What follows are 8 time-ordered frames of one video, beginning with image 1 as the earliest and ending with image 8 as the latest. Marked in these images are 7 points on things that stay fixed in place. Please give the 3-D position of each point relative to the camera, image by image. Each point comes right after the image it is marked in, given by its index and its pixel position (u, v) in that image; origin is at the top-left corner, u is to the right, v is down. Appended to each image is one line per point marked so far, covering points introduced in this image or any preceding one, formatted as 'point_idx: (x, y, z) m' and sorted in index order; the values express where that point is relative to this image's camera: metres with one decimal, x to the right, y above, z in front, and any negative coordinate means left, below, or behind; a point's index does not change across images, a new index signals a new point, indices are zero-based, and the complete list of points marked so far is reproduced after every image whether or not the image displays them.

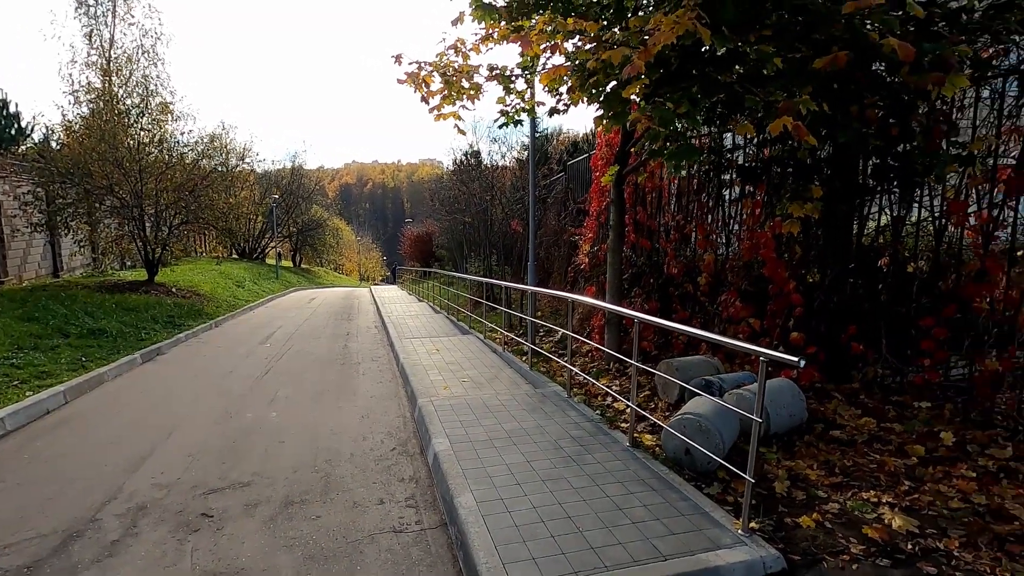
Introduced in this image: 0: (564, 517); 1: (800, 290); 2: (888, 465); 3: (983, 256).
0: (+0.3, -1.2, +2.9) m
1: (+2.4, 0.0, +4.6) m
2: (+2.3, -1.1, +3.4) m
3: (+3.3, +0.2, +3.8) m
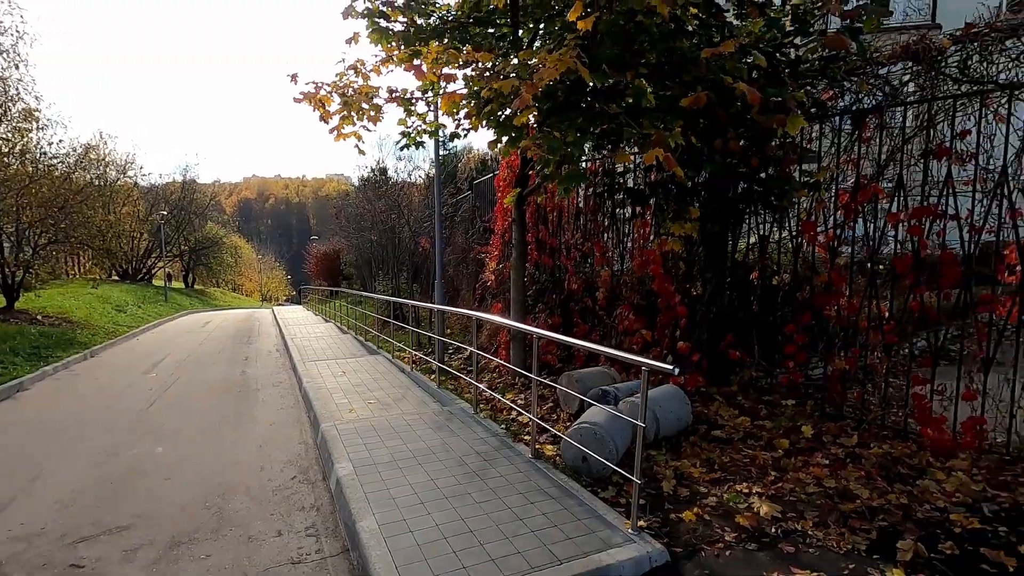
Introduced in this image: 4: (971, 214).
0: (-0.3, -1.3, +2.9) m
1: (+1.6, -0.1, +5.0) m
2: (+1.7, -1.2, +3.7) m
3: (+2.5, +0.1, +4.3) m
4: (+3.1, +0.5, +3.7) m
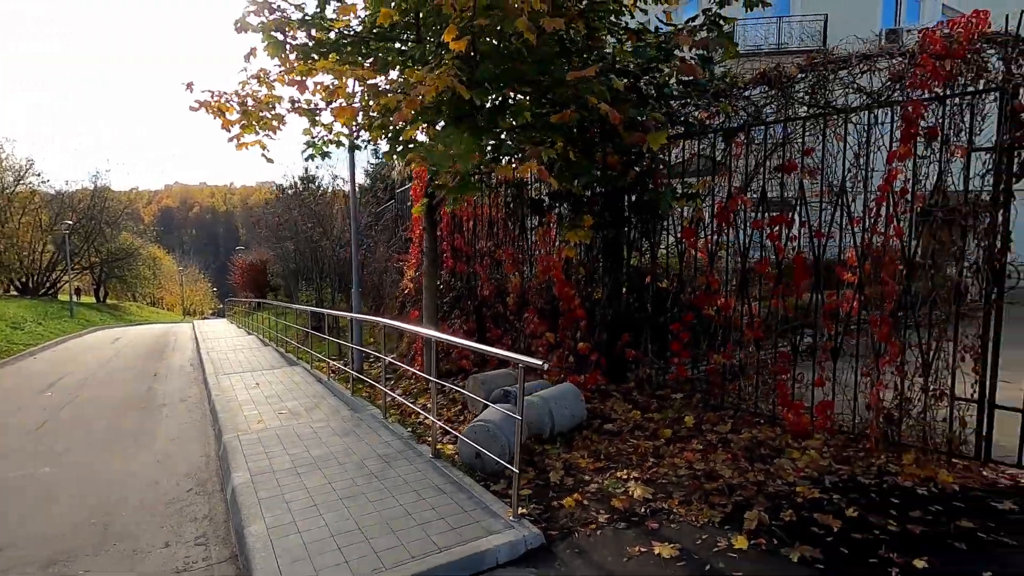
0: (-0.9, -1.3, +3.0) m
1: (+0.7, -0.2, +5.3) m
2: (+1.0, -1.2, +4.0) m
3: (+1.7, +0.1, +4.7) m
4: (+2.3, +0.5, +4.2) m
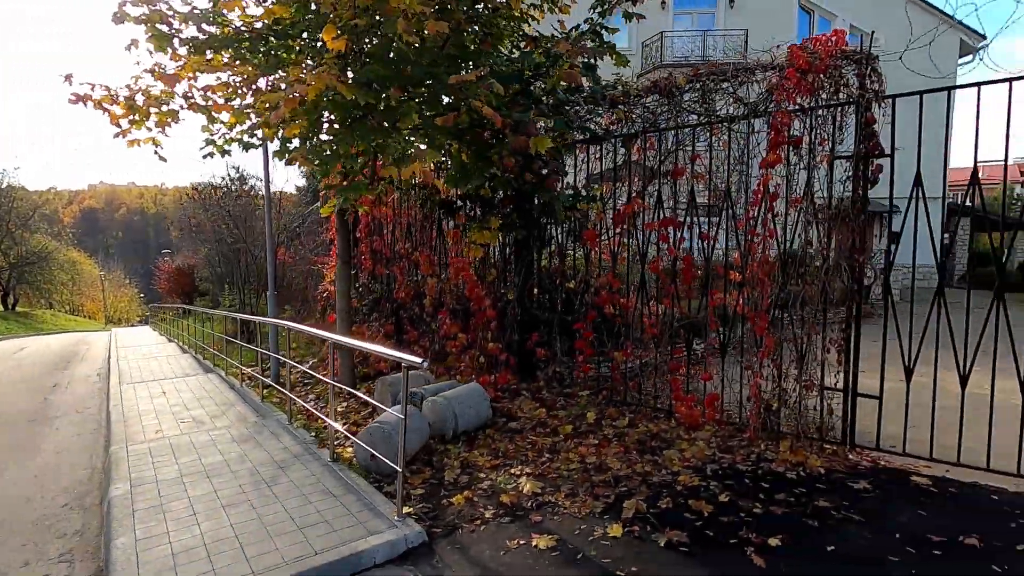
0: (-1.5, -1.3, +2.9) m
1: (-0.2, -0.2, +5.4) m
2: (+0.2, -1.2, +4.1) m
3: (+0.9, +0.1, +4.9) m
4: (+1.6, +0.5, +4.4) m
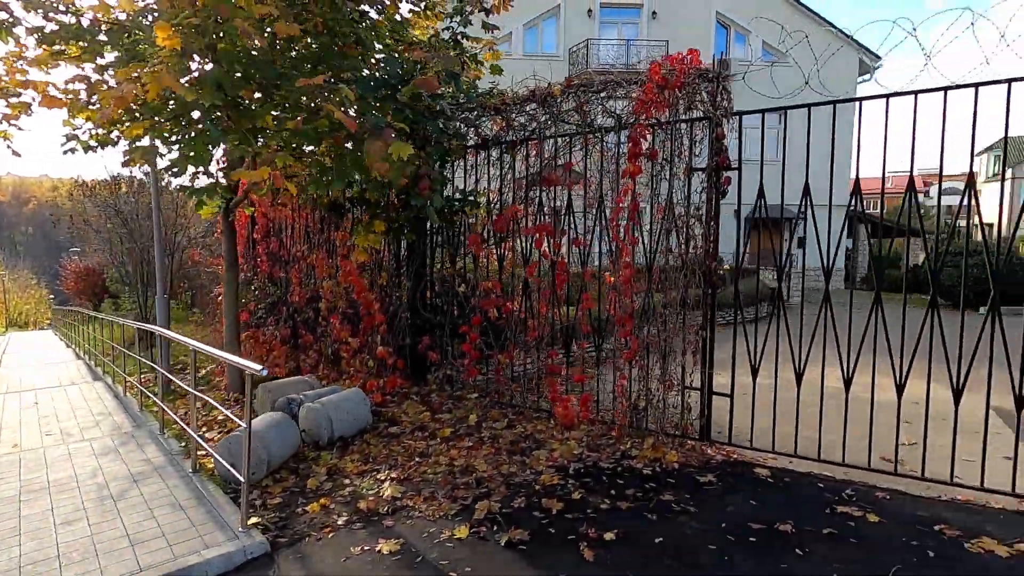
0: (-2.4, -1.4, +2.8) m
1: (-1.3, -0.2, +5.4) m
2: (-0.8, -1.2, +4.2) m
3: (-0.2, +0.1, +5.0) m
4: (+0.6, +0.5, +4.6) m
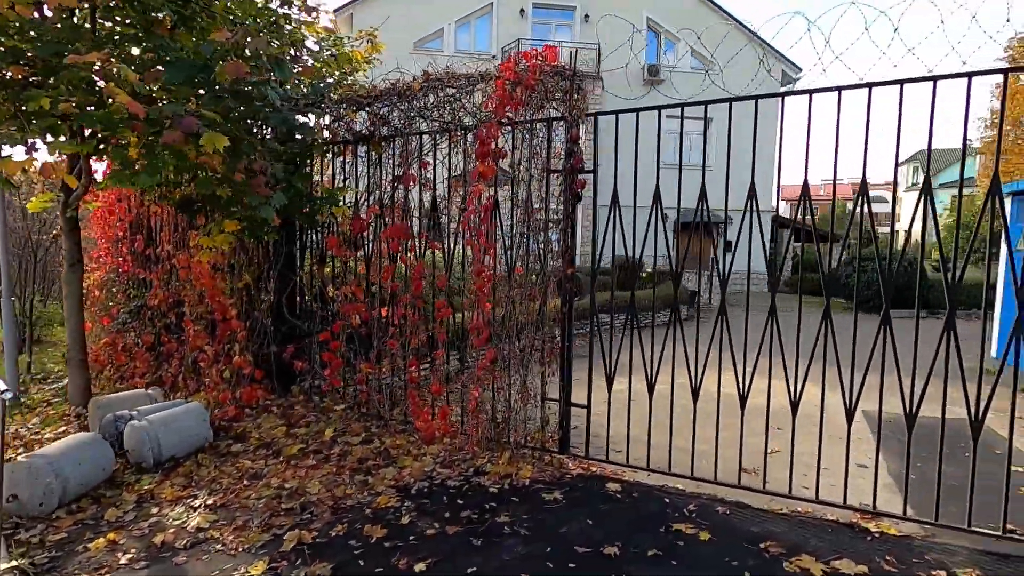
0: (-3.3, -1.4, +2.3) m
1: (-2.5, -0.3, +5.0) m
2: (-1.9, -1.3, +3.8) m
3: (-1.3, +0.1, +4.7) m
4: (-0.6, +0.4, +4.3) m
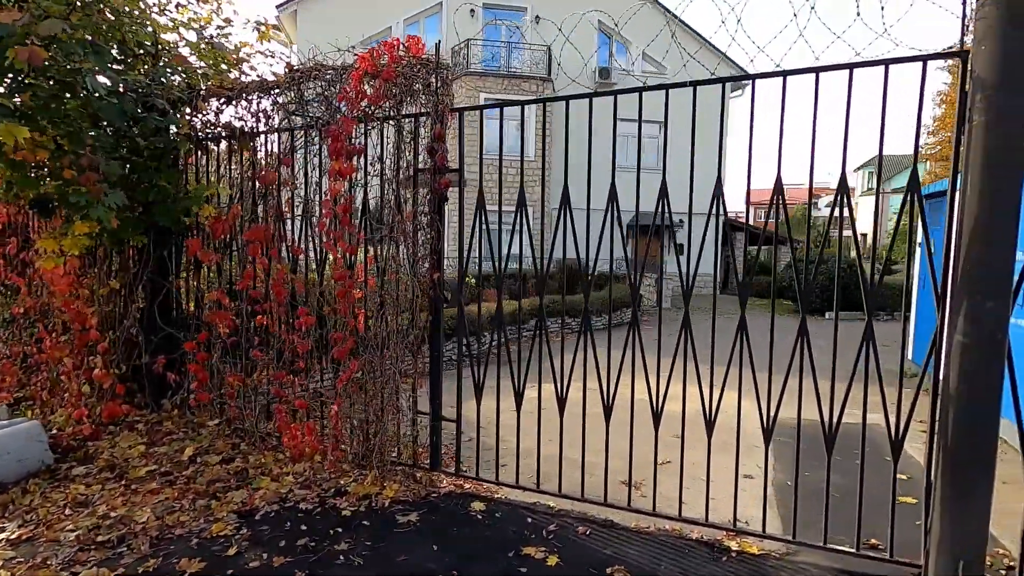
0: (-4.2, -1.5, +1.9) m
1: (-3.4, -0.3, +4.6) m
2: (-2.8, -1.3, +3.5) m
3: (-2.3, 0.0, +4.4) m
4: (-1.5, +0.4, +4.1) m
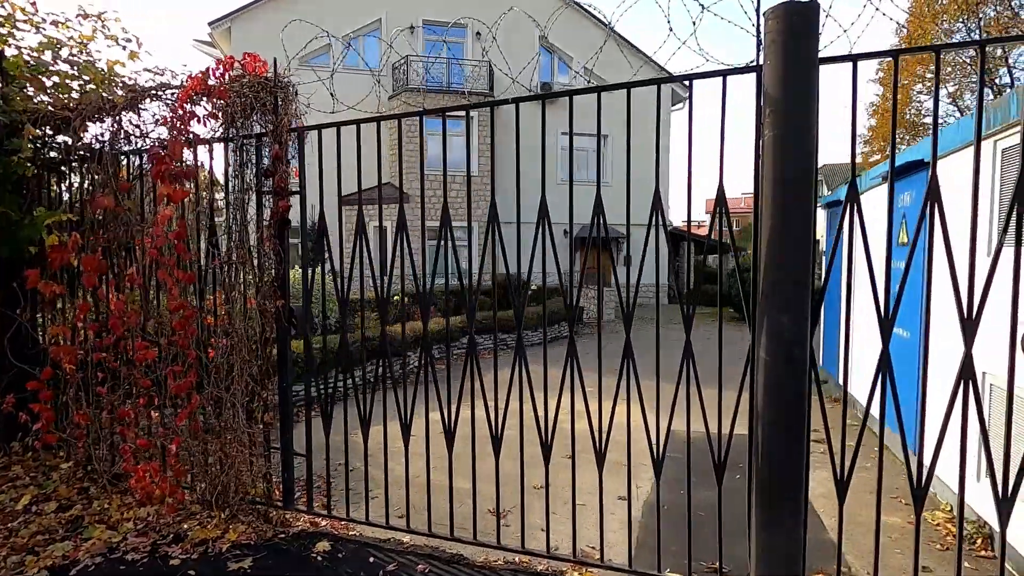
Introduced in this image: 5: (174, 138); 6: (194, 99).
0: (-5.0, -1.7, +1.5) m
1: (-4.4, -0.6, +4.3) m
2: (-3.7, -1.5, +3.1) m
3: (-3.3, -0.2, +4.1) m
4: (-2.5, +0.2, +3.8) m
5: (-2.0, +0.9, +3.4) m
6: (-1.9, +1.2, +3.4) m
